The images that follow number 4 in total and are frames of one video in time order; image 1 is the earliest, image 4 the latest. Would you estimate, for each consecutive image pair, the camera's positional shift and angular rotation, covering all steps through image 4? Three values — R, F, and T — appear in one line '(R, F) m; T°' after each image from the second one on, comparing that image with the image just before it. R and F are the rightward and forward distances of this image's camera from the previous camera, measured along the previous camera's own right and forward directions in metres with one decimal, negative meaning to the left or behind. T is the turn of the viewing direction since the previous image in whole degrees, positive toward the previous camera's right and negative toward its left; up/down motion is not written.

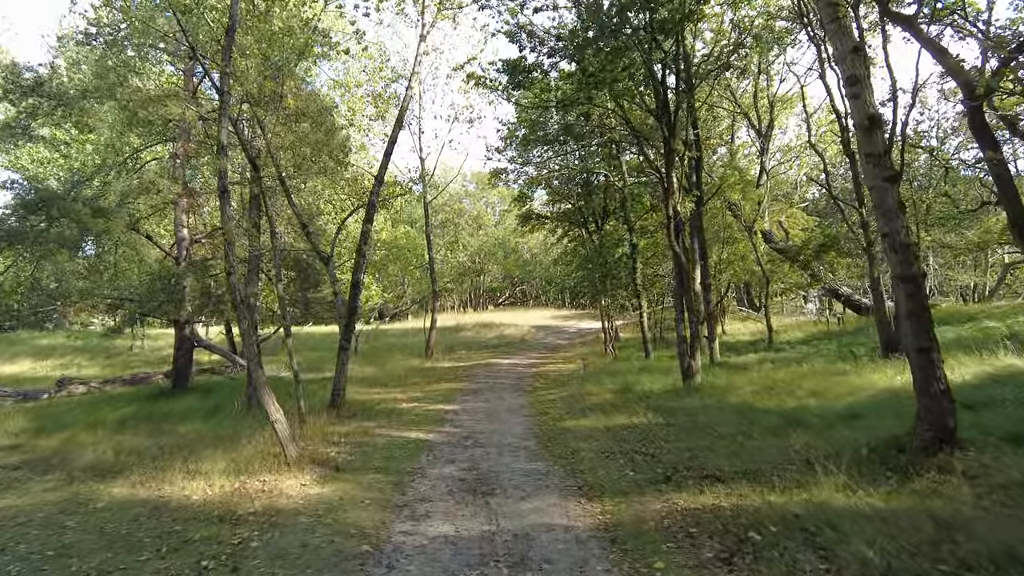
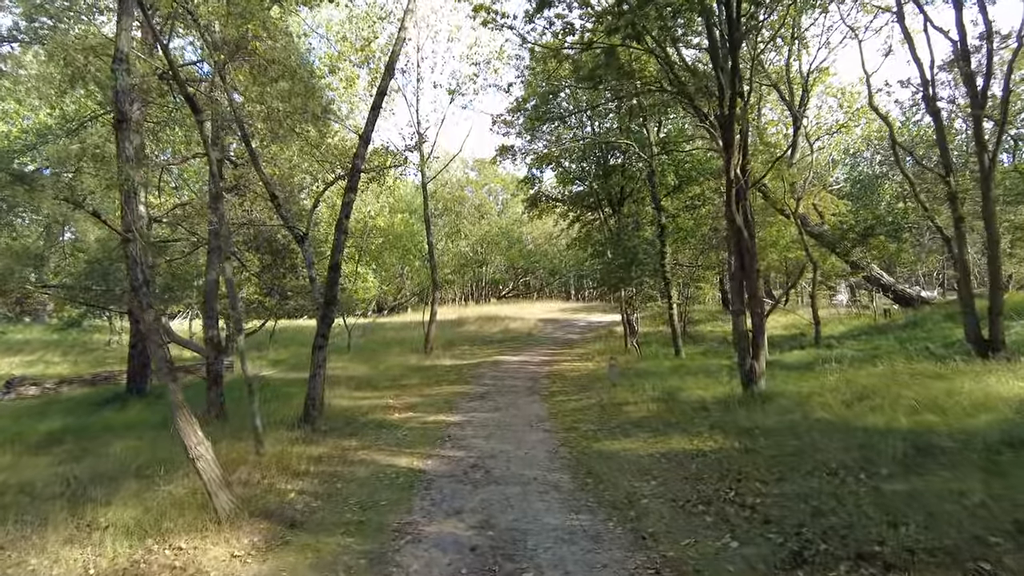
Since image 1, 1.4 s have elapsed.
(-0.2, +2.2) m; 0°
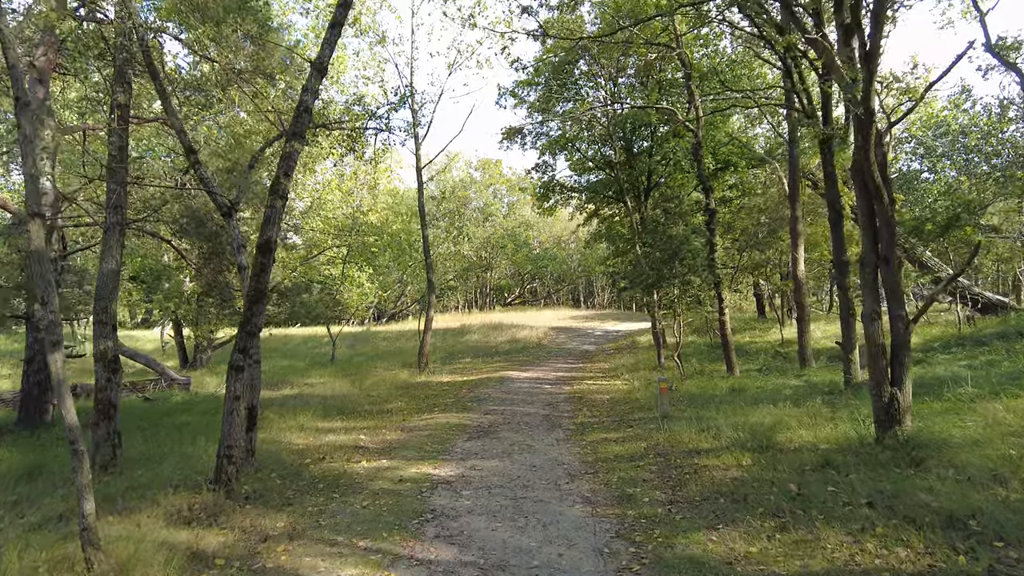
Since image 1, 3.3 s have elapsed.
(-0.1, +3.0) m; 0°
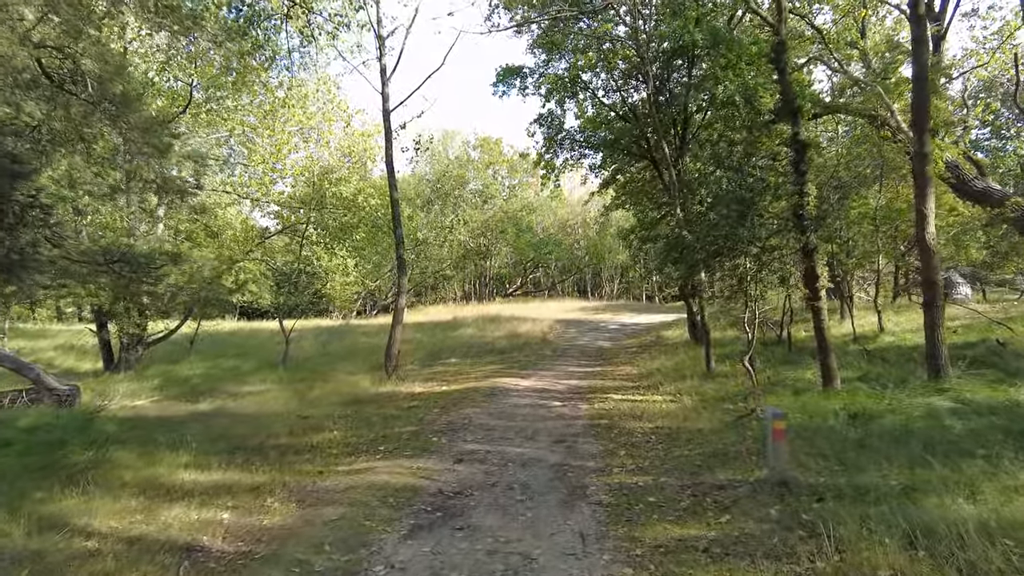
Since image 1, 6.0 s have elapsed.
(+0.2, +4.1) m; 0°
